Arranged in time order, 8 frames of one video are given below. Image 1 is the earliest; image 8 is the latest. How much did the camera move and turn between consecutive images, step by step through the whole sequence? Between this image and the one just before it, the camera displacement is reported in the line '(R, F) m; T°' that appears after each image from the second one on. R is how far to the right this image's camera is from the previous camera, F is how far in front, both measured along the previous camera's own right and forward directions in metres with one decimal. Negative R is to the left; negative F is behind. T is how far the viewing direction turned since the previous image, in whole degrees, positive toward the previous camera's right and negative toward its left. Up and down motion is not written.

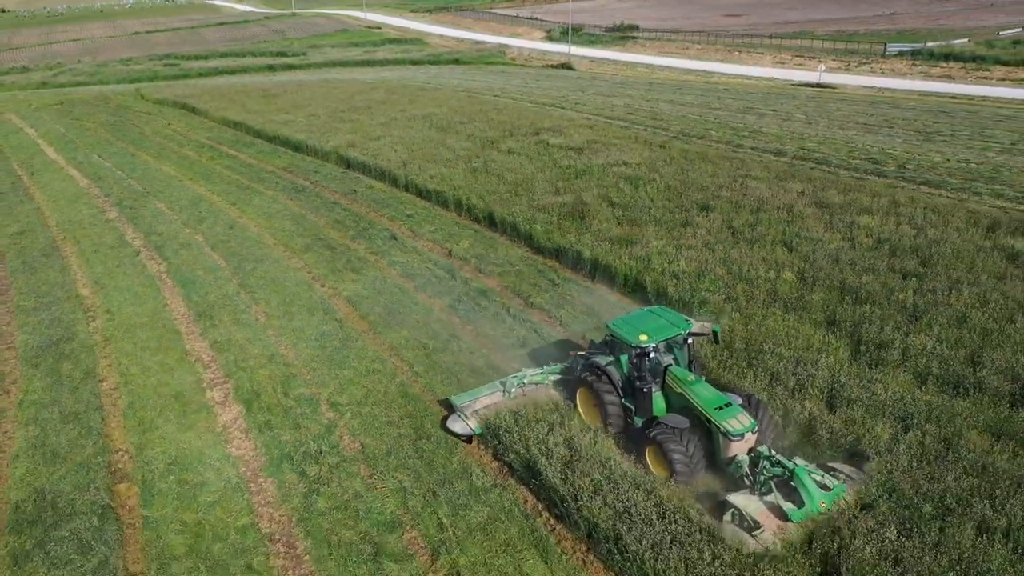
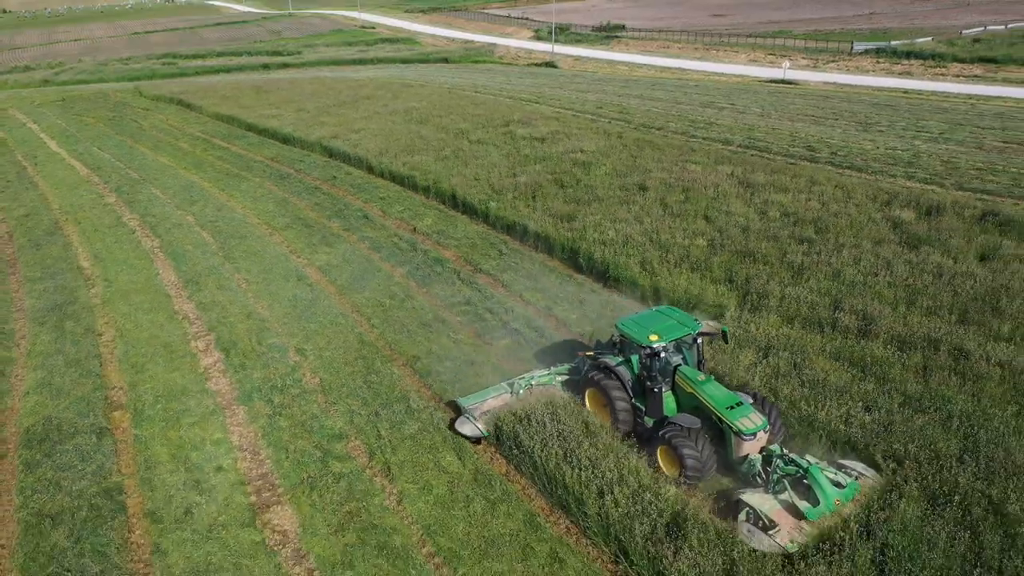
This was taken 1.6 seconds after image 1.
(+0.9, -1.7) m; 0°
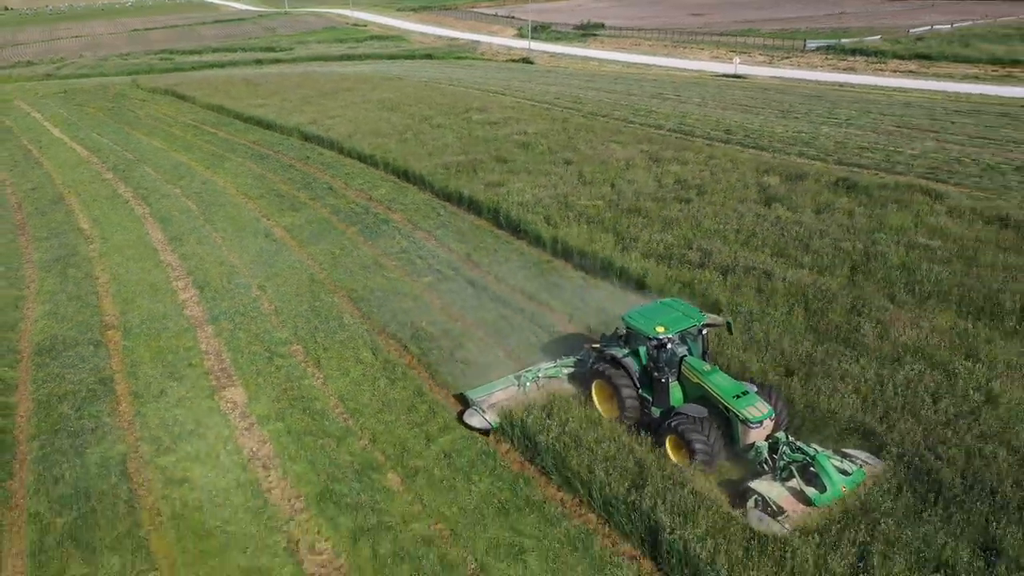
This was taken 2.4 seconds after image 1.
(+1.4, -2.6) m; 0°
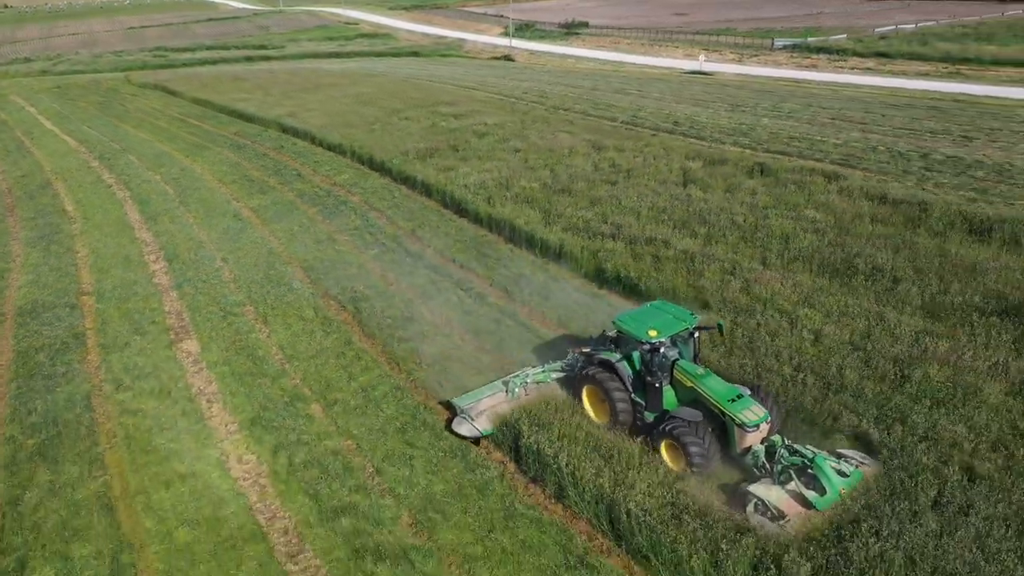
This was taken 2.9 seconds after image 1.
(+1.2, -1.5) m; 0°
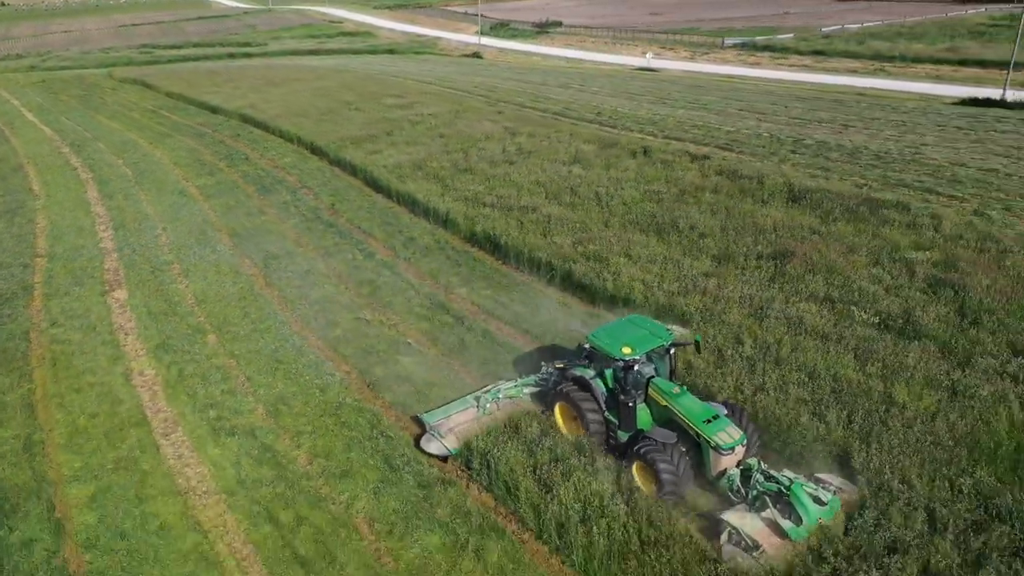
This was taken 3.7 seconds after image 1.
(+2.1, -2.2) m; 0°
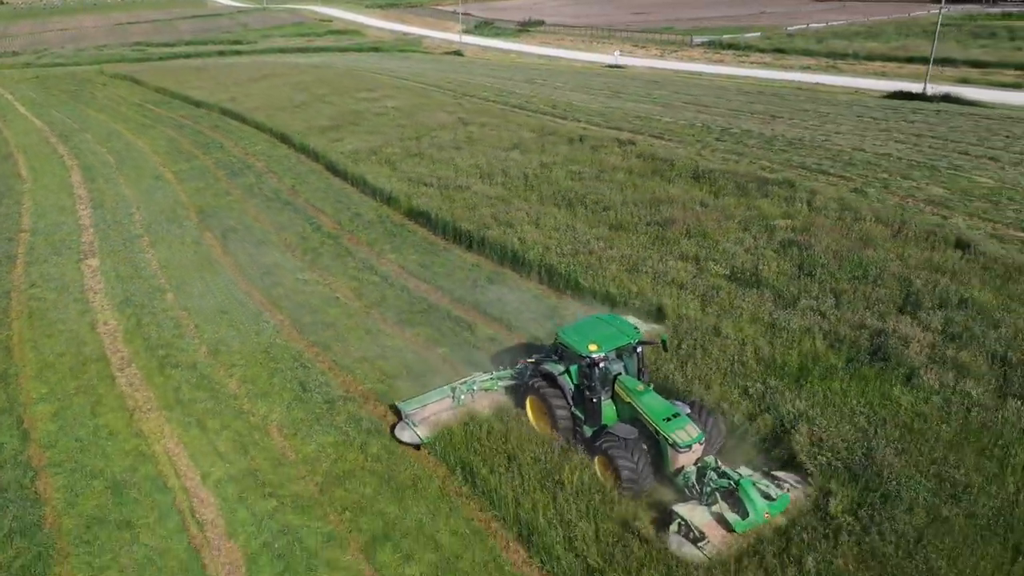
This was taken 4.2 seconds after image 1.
(+1.4, -1.8) m; 0°
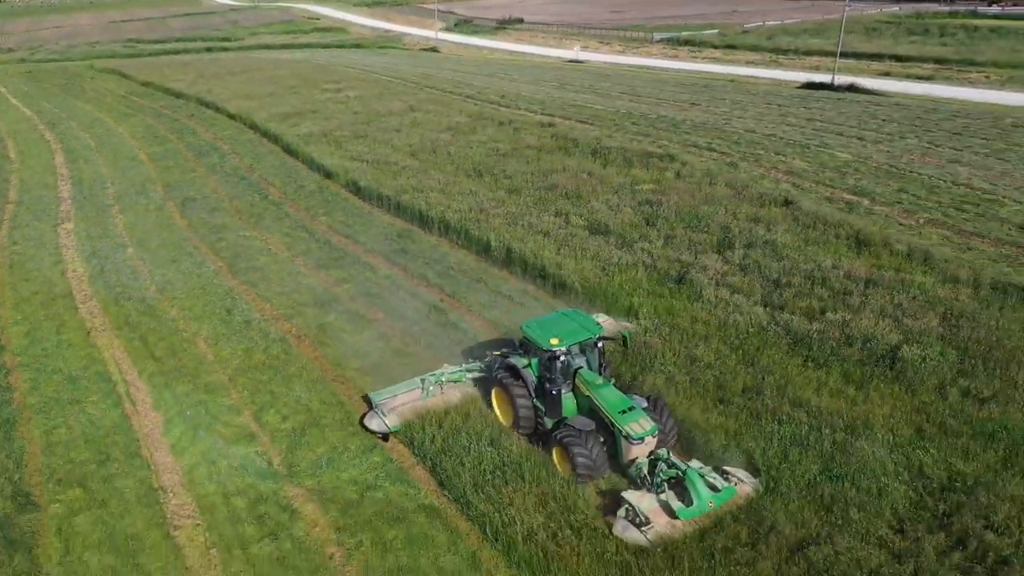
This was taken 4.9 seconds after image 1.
(+1.8, -2.5) m; 0°
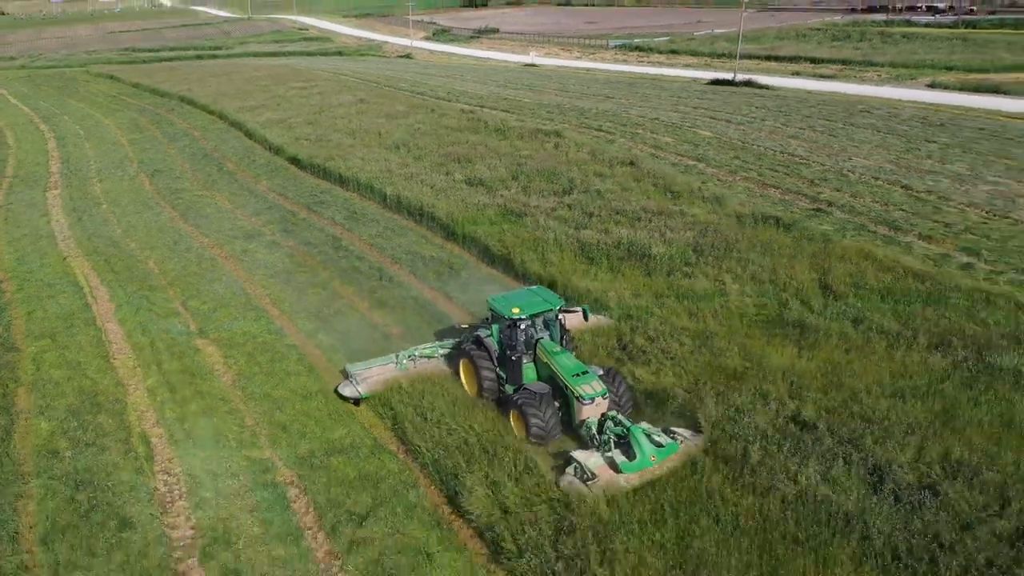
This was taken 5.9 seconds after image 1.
(+2.3, -3.6) m; 0°
